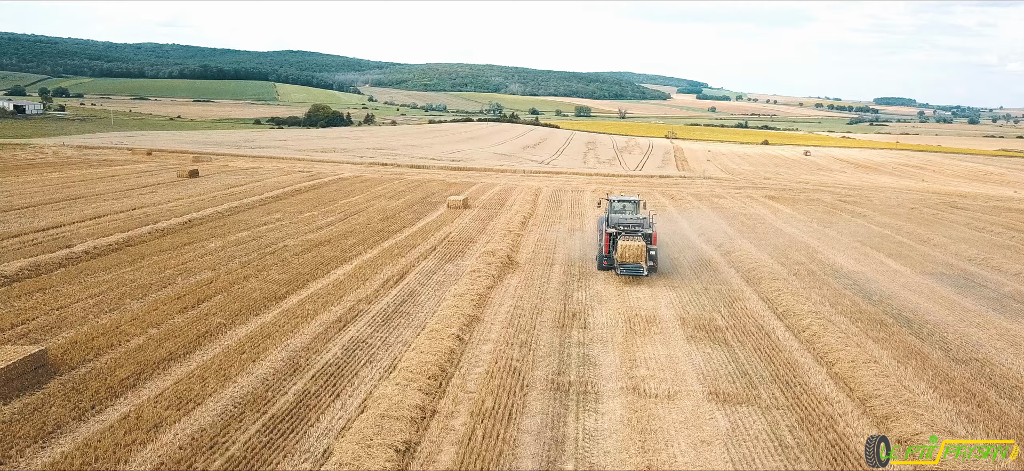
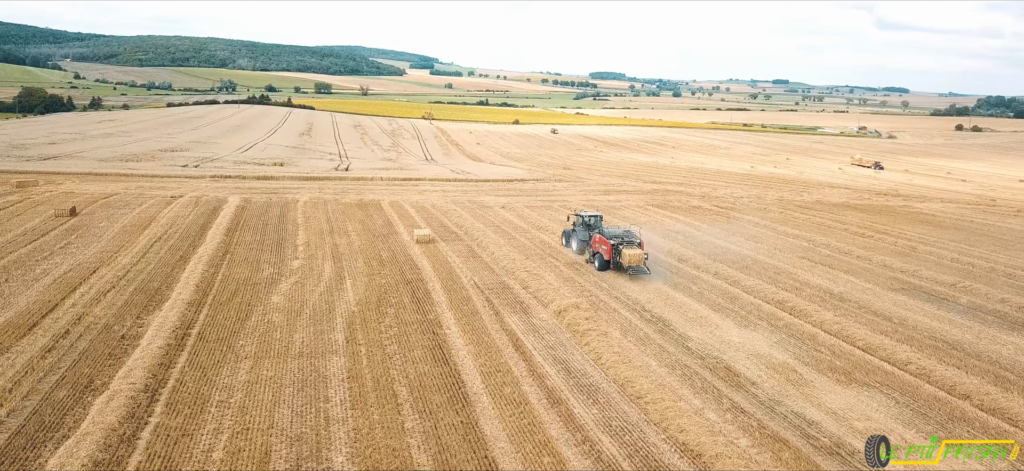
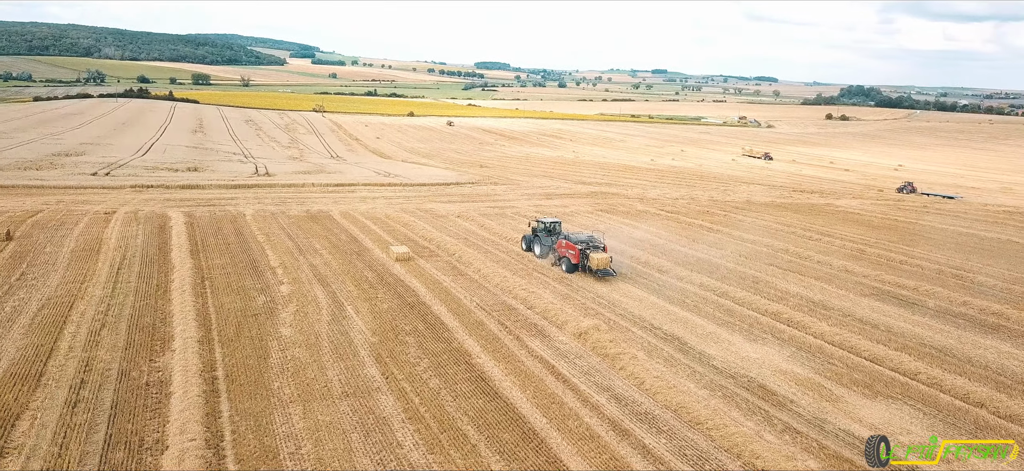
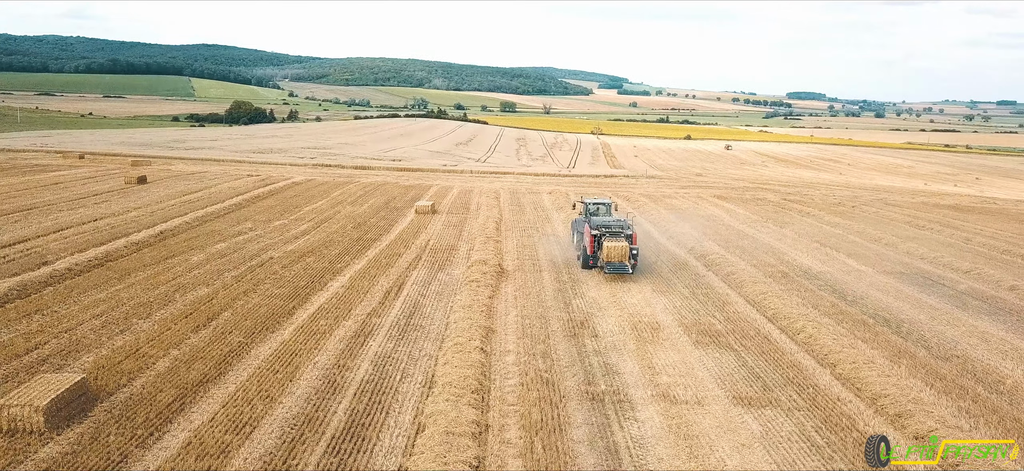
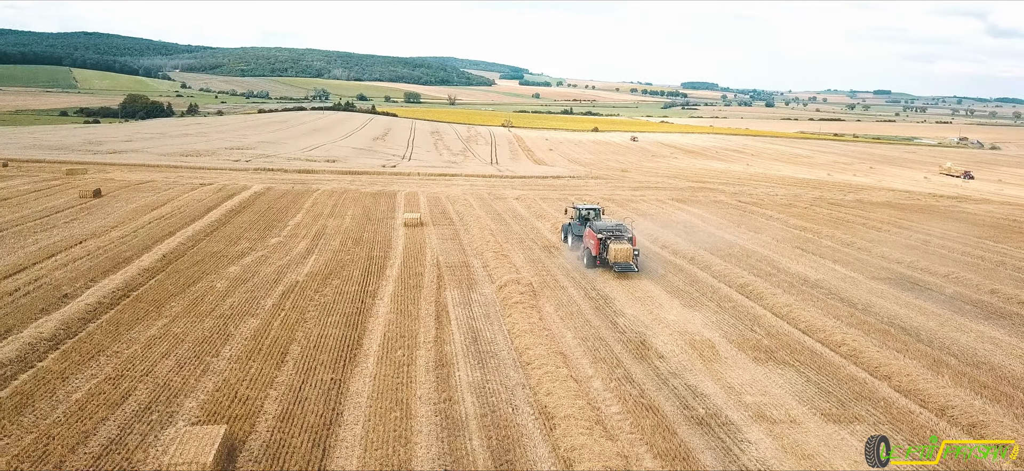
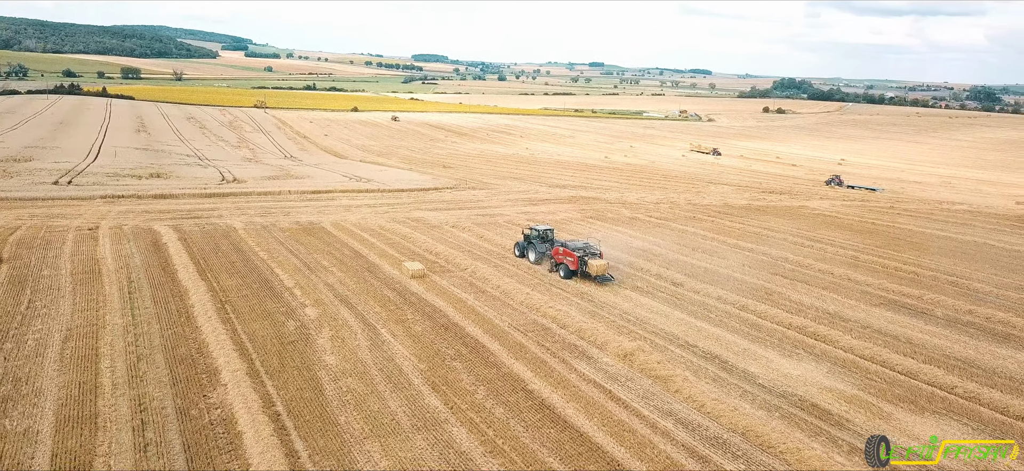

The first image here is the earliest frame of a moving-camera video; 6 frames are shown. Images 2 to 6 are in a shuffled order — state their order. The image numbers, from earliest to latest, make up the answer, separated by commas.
4, 5, 2, 3, 6
